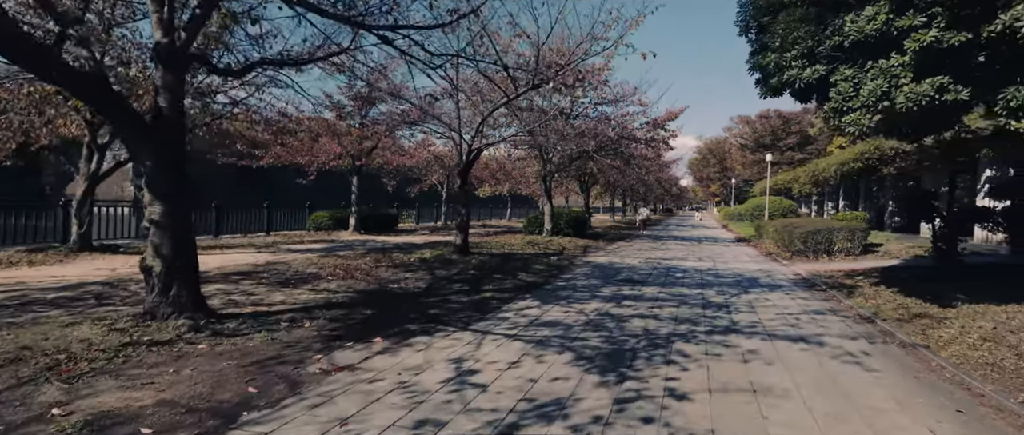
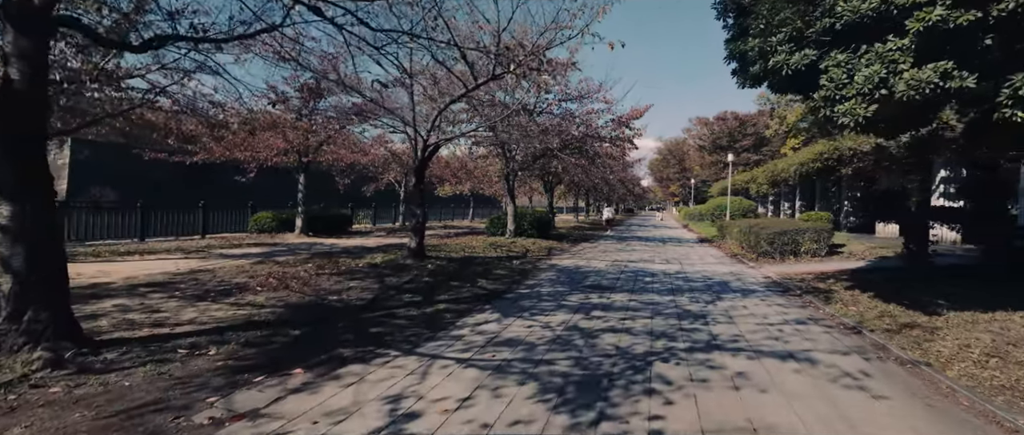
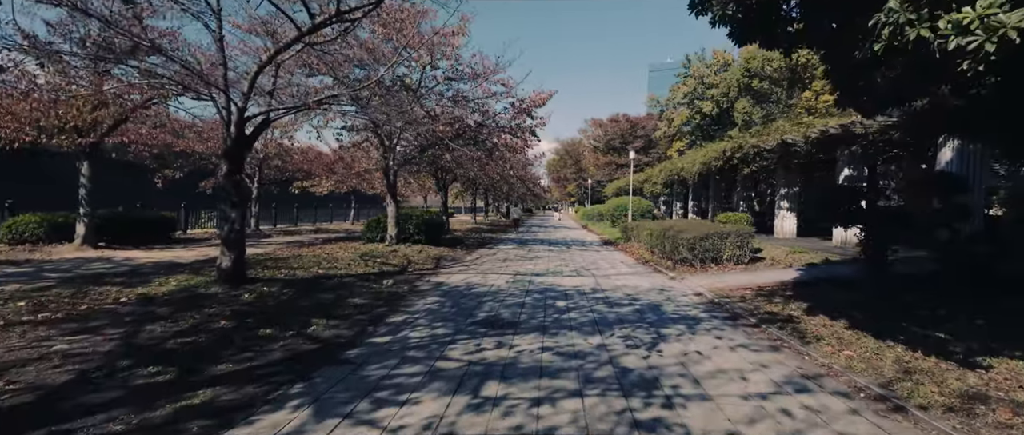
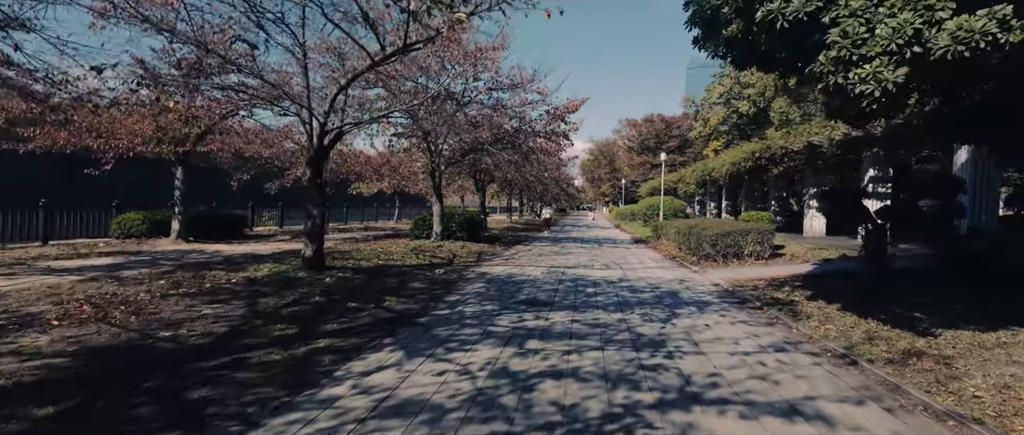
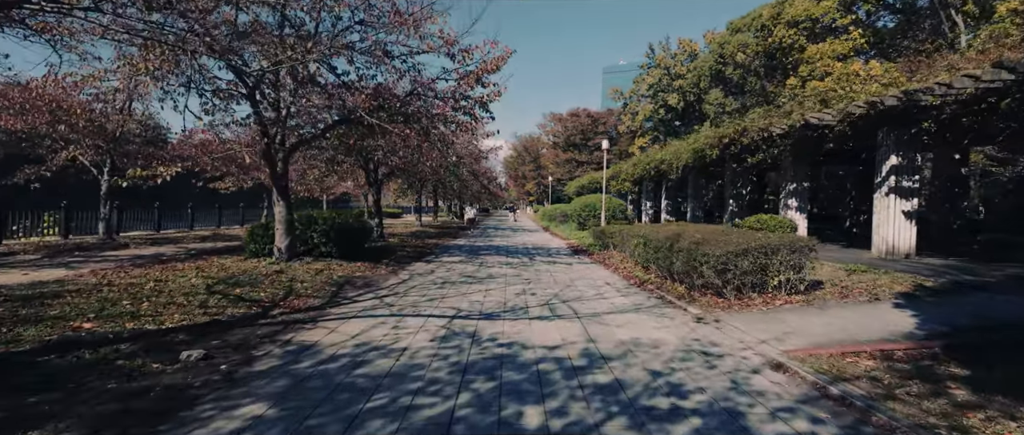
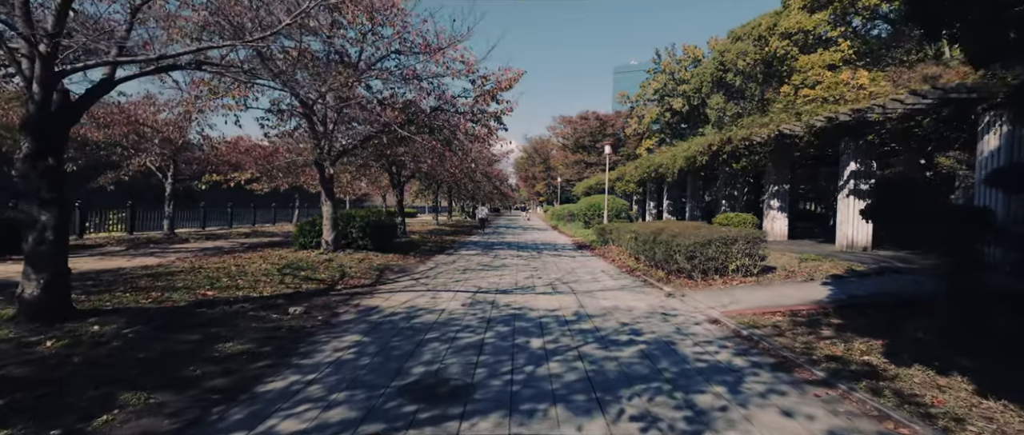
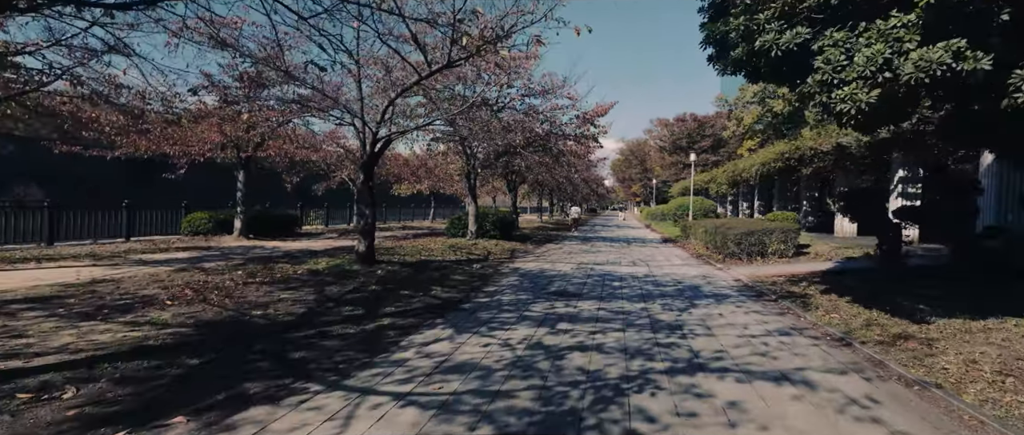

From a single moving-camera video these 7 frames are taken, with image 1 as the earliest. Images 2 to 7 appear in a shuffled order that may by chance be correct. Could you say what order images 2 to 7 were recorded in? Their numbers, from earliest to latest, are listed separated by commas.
2, 7, 4, 3, 6, 5
